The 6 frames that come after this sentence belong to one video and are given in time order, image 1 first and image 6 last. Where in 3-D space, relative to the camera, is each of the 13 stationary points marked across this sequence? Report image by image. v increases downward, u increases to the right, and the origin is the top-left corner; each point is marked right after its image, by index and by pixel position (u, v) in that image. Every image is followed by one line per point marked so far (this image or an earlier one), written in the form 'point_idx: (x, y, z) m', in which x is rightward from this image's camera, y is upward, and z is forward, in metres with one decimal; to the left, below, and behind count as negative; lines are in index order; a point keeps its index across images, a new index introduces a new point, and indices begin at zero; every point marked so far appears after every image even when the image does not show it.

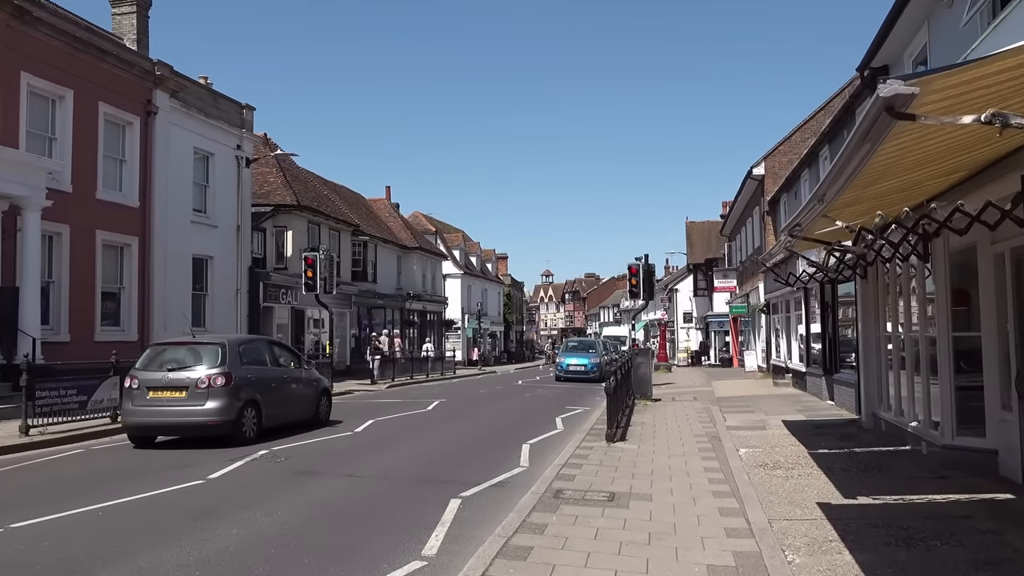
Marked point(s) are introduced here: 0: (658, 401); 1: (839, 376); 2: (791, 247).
0: (+3.4, -2.6, +18.3) m
1: (+6.3, -1.7, +15.2) m
2: (+3.4, +0.5, +9.5) m
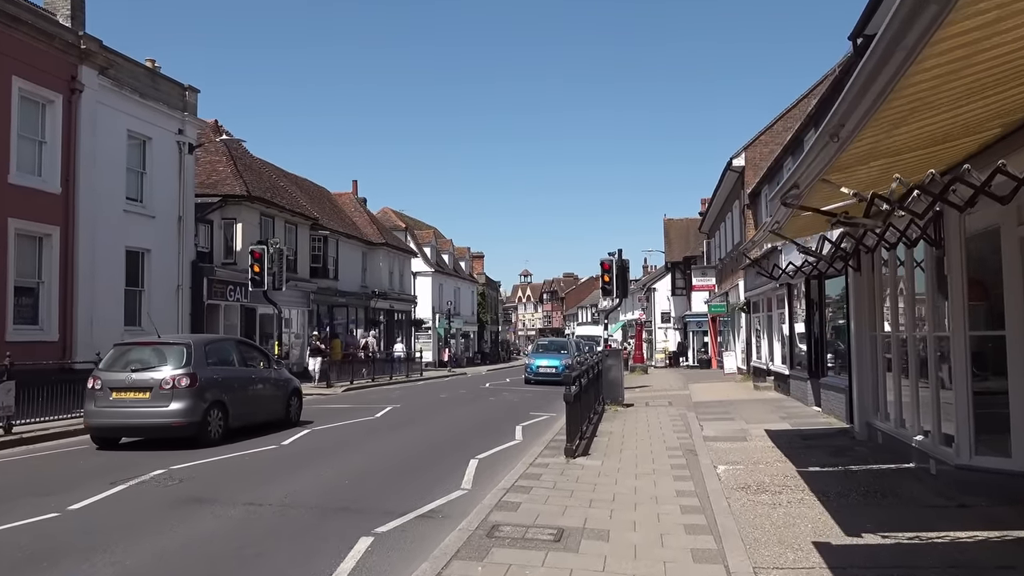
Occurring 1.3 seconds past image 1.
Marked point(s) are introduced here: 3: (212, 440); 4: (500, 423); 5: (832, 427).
0: (+2.5, -2.6, +16.9) m
1: (+5.5, -1.6, +13.9) m
2: (+2.7, +0.6, +8.1) m
3: (-4.8, -2.5, +13.0) m
4: (-0.2, -2.6, +14.9) m
5: (+4.9, -2.1, +12.1) m
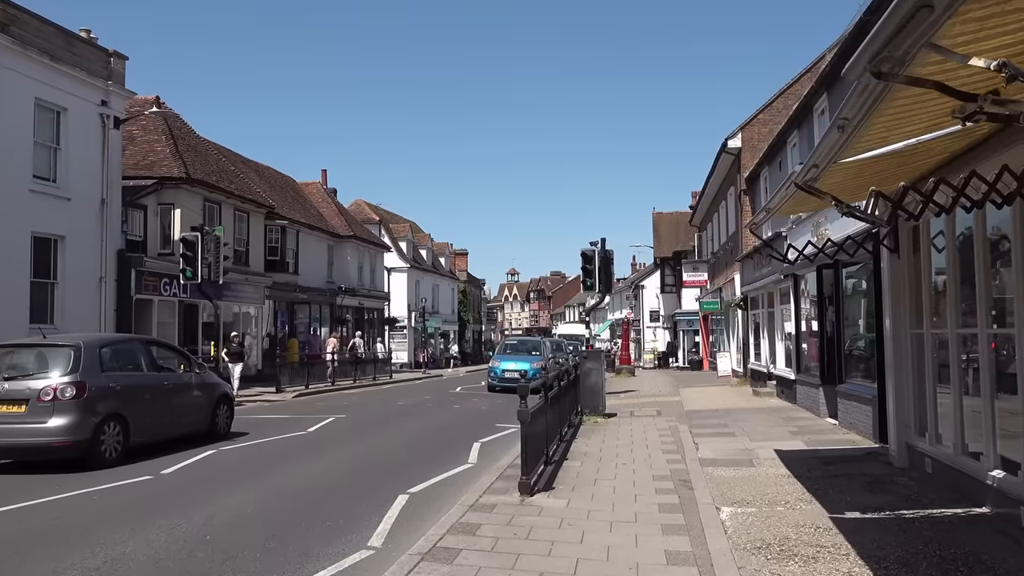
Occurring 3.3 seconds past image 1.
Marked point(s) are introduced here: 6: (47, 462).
0: (+1.8, -2.4, +14.6) m
1: (+4.9, -1.5, +11.6) m
2: (+2.2, +0.7, +5.7) m
3: (-5.5, -2.4, +10.6) m
4: (-0.9, -2.4, +12.6) m
5: (+4.3, -2.0, +9.8) m
6: (-6.6, -2.4, +11.0) m
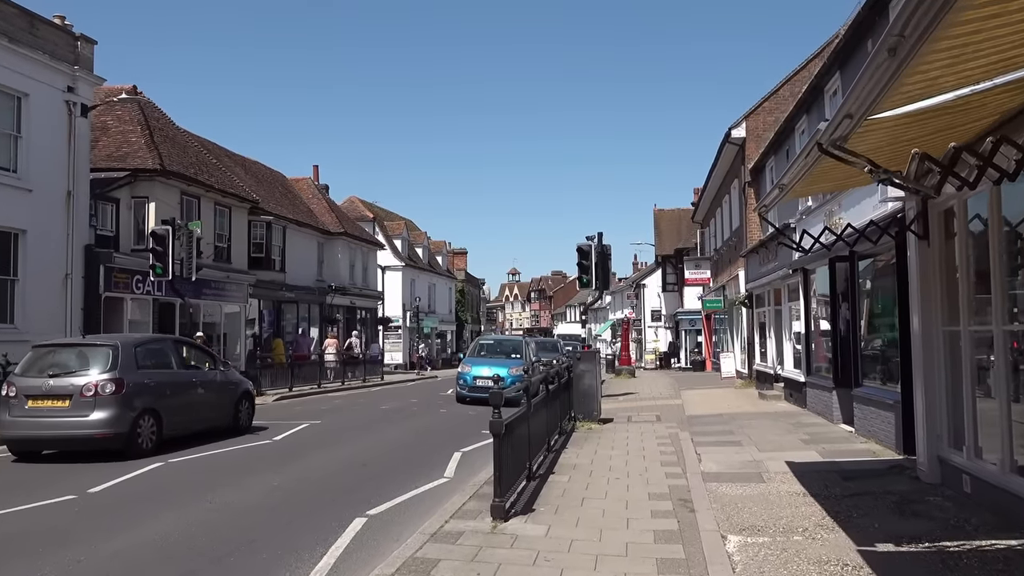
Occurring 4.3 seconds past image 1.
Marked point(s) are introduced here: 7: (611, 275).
0: (+1.6, -2.3, +13.5) m
1: (+4.7, -1.4, +10.5) m
2: (+1.9, +0.8, +4.7) m
3: (-5.7, -2.3, +9.6) m
4: (-1.1, -2.3, +11.5) m
5: (+4.1, -1.9, +8.7) m
6: (-6.8, -2.4, +10.0) m
7: (+2.1, +0.3, +16.6) m
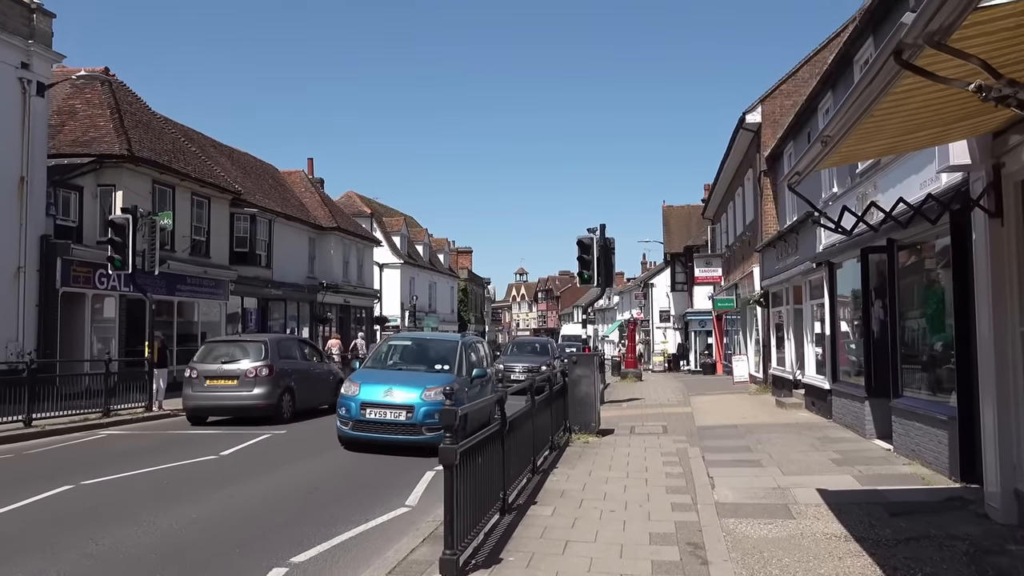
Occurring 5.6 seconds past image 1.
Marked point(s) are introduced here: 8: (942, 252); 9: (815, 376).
0: (+1.4, -2.2, +12.0) m
1: (+4.5, -1.3, +9.0) m
2: (+1.7, +0.9, +3.2) m
3: (-5.9, -2.2, +8.1) m
4: (-1.3, -2.2, +10.0) m
5: (+3.8, -1.8, +7.2) m
6: (-7.0, -2.3, +8.5) m
7: (+1.9, +0.4, +15.1) m
8: (+4.5, +0.4, +8.2) m
9: (+5.3, -1.5, +13.9) m
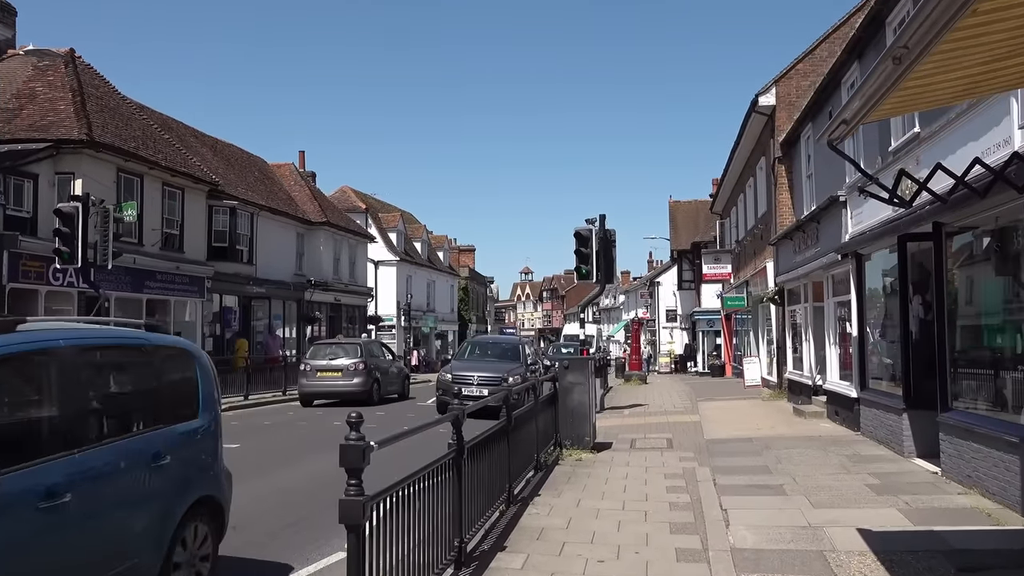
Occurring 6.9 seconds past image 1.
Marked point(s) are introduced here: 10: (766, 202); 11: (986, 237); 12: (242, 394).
0: (+1.2, -2.2, +10.6) m
1: (+4.2, -1.2, +7.5) m
2: (+1.3, +1.0, +1.7) m
3: (-6.2, -2.1, +6.7) m
4: (-1.5, -2.2, +8.6) m
5: (+3.6, -1.8, +5.7) m
6: (-7.3, -2.2, +7.1) m
7: (+1.7, +0.4, +13.6) m
8: (+4.2, +0.4, +6.7) m
9: (+5.1, -1.5, +12.4) m
10: (+6.1, +2.1, +19.0) m
11: (+4.3, +0.4, +7.3) m
12: (-6.5, -2.6, +19.3) m
